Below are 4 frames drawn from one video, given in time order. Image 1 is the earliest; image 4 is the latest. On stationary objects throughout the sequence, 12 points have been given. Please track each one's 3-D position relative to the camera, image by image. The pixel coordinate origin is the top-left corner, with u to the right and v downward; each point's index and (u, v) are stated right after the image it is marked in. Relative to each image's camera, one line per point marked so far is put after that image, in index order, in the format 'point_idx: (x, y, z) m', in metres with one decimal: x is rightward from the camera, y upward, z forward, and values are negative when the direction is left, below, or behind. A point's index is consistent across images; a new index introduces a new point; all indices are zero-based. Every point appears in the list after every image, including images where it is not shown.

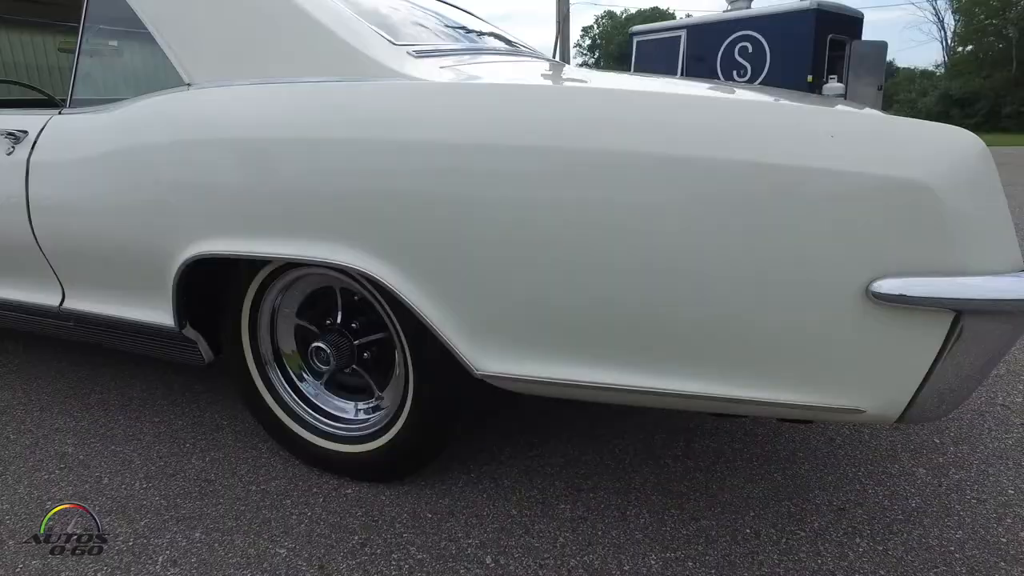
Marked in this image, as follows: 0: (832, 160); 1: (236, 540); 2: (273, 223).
0: (+0.7, +0.3, +1.3) m
1: (-0.7, -0.7, +1.7) m
2: (-0.7, +0.2, +1.7) m
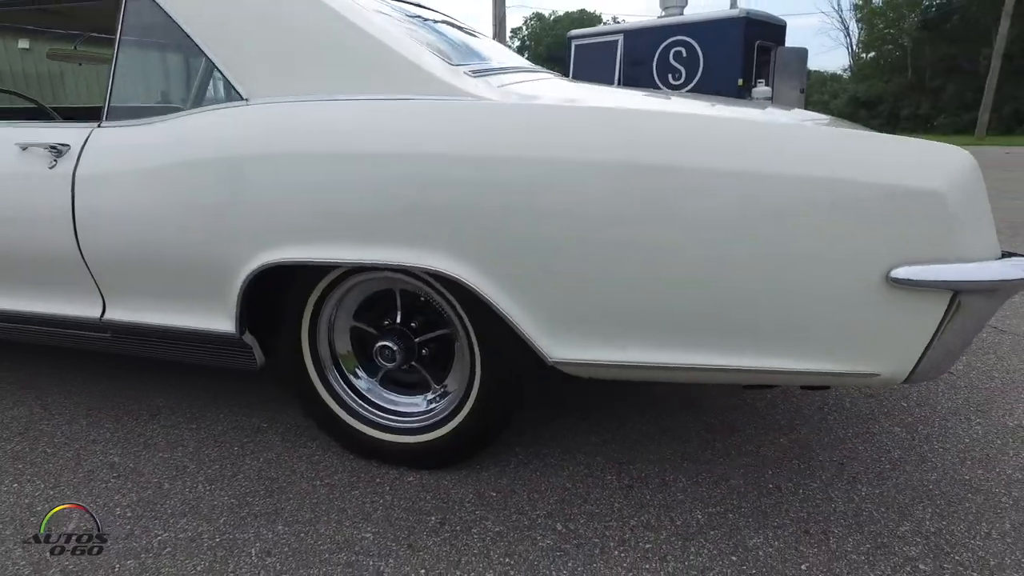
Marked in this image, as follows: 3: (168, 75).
0: (+0.9, +0.3, +1.6) m
1: (-0.6, -0.7, +1.8) m
2: (-0.5, +0.2, +1.9) m
3: (-1.2, +0.8, +2.2) m
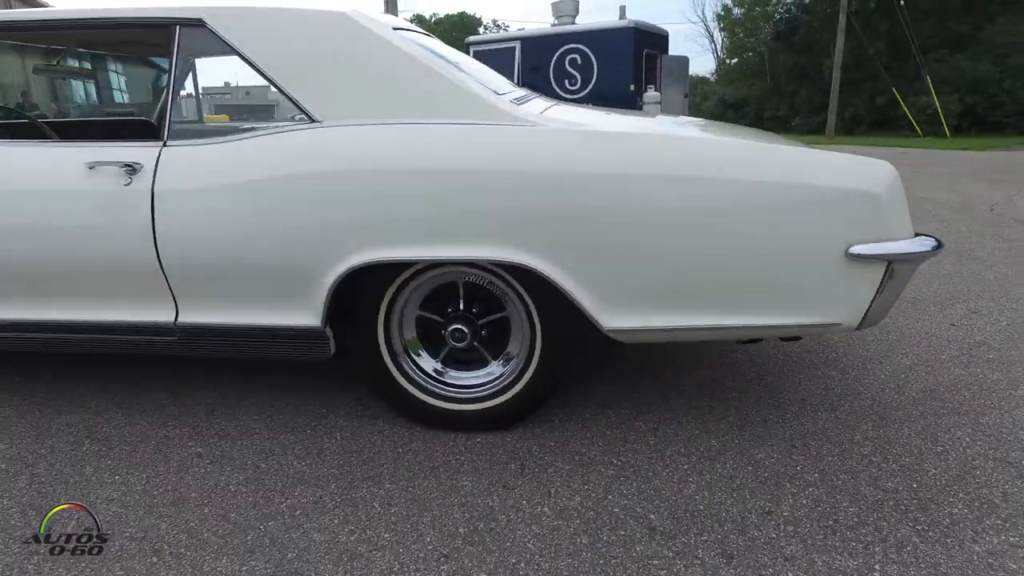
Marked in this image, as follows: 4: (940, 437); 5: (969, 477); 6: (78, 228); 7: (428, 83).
0: (+1.1, +0.4, +2.2) m
1: (-0.3, -0.7, +2.1) m
2: (-0.3, +0.2, +2.2) m
3: (-1.0, +0.7, +2.5) m
4: (+1.7, -0.6, +2.4) m
5: (+1.6, -0.7, +2.2) m
6: (-1.7, +0.2, +2.4) m
7: (-0.3, +0.8, +2.3) m
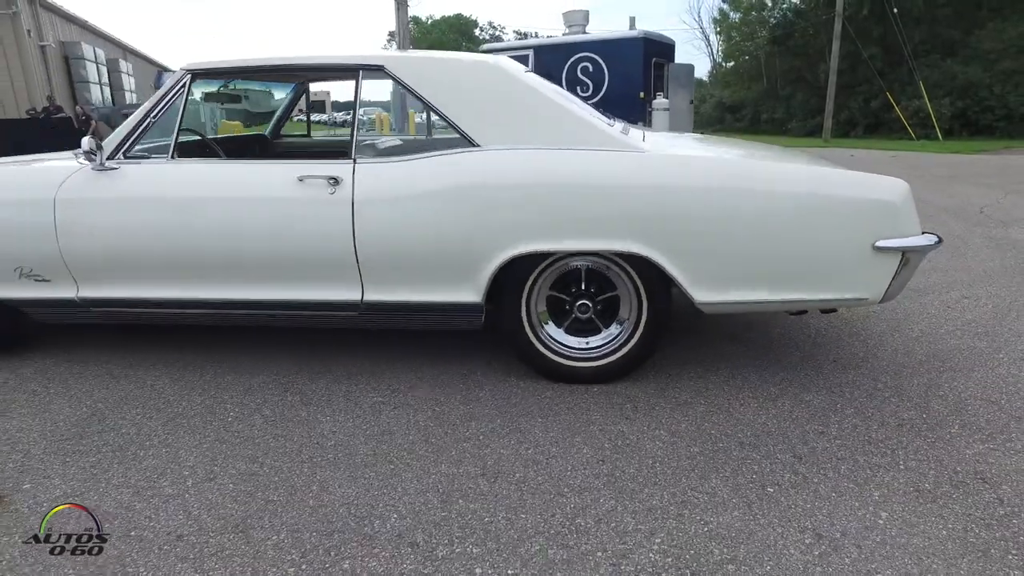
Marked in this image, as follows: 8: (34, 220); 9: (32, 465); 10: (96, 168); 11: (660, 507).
0: (+1.6, +0.5, +3.0) m
1: (+0.2, -0.6, +2.9) m
2: (+0.2, +0.3, +3.0) m
3: (-0.5, +0.8, +3.2) m
4: (+2.2, -0.5, +3.2) m
5: (+2.1, -0.6, +2.9) m
6: (-1.1, +0.3, +3.1) m
7: (+0.2, +0.8, +3.1) m
8: (-2.6, +0.4, +3.3) m
9: (-2.1, -0.8, +2.7) m
10: (-2.2, +0.7, +3.3) m
11: (+0.6, -0.8, +2.3) m
